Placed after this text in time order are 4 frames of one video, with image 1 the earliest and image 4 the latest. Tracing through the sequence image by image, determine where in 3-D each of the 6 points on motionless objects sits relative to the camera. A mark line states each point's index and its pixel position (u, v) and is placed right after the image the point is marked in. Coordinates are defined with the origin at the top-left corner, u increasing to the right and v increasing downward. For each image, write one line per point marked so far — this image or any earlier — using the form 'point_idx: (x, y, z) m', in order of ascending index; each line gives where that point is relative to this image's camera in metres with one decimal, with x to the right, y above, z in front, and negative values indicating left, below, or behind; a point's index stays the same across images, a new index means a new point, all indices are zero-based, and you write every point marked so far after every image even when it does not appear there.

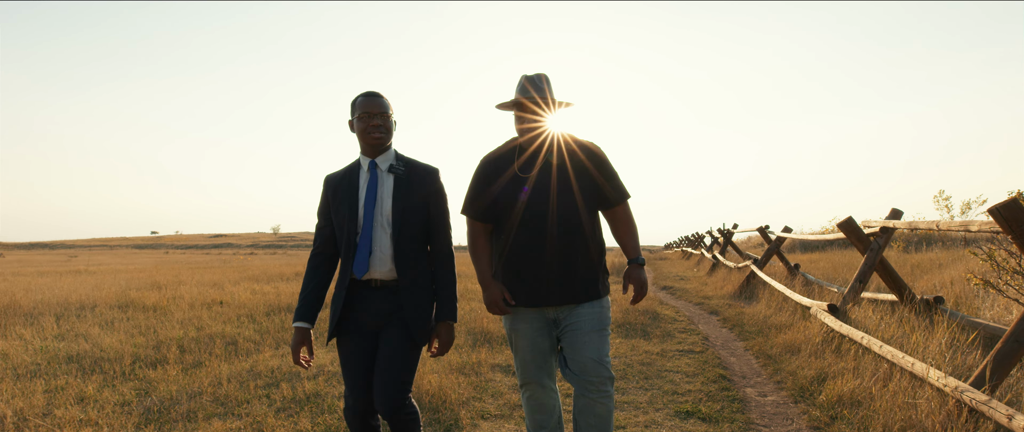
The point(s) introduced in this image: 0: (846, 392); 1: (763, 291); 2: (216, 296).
0: (+2.7, -1.4, +4.2) m
1: (+4.7, -1.4, +10.1) m
2: (-7.0, -1.9, +12.8) m
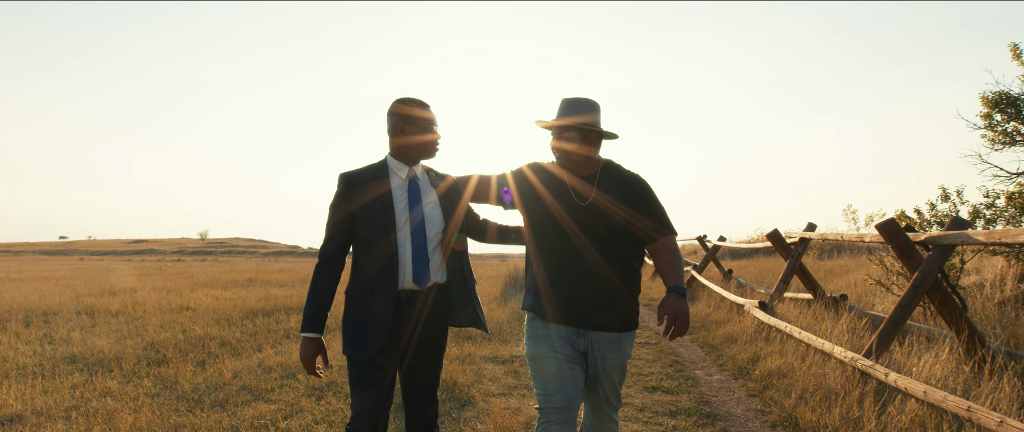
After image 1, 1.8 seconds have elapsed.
0: (+2.7, -1.5, +5.4) m
1: (+4.0, -1.6, +11.4) m
2: (-7.9, -2.0, +12.8) m
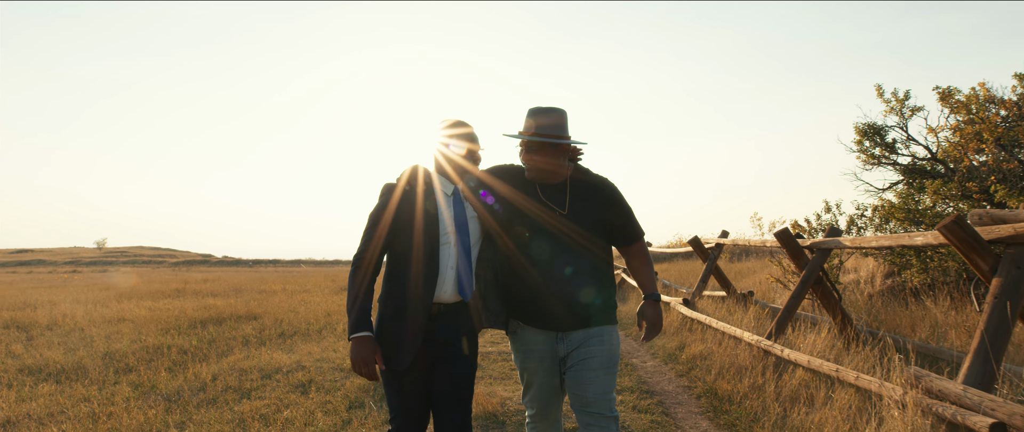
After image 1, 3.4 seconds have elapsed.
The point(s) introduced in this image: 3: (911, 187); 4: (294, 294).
0: (+2.2, -1.6, +6.5) m
1: (+2.8, -1.8, +12.6) m
2: (-9.2, -2.2, +12.3) m
3: (+5.8, +0.4, +7.8) m
4: (-6.7, -2.4, +16.4) m
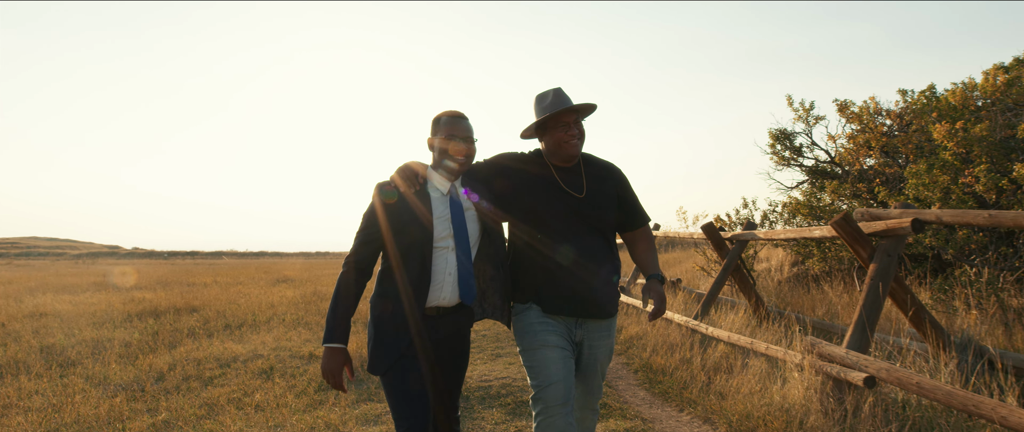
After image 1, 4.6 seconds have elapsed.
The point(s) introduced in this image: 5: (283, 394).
0: (+1.6, -1.6, +7.2) m
1: (+1.4, -1.7, +13.4) m
2: (-10.5, -2.0, +11.6) m
3: (+5.0, +0.5, +8.9) m
4: (-8.4, -2.1, +16.0) m
5: (-2.2, -1.7, +5.2) m
